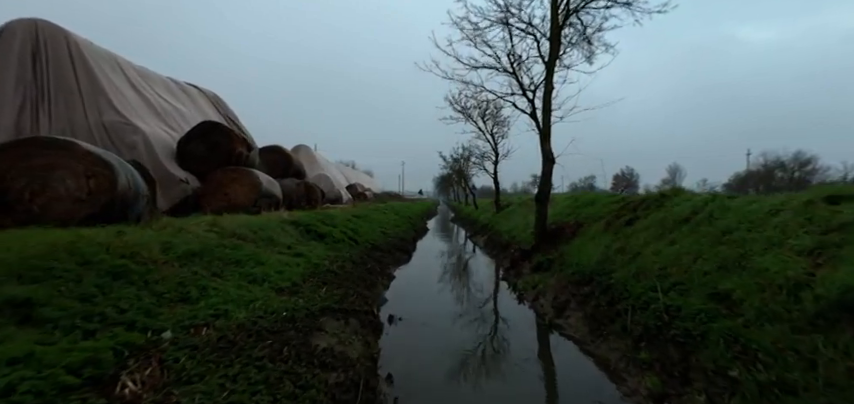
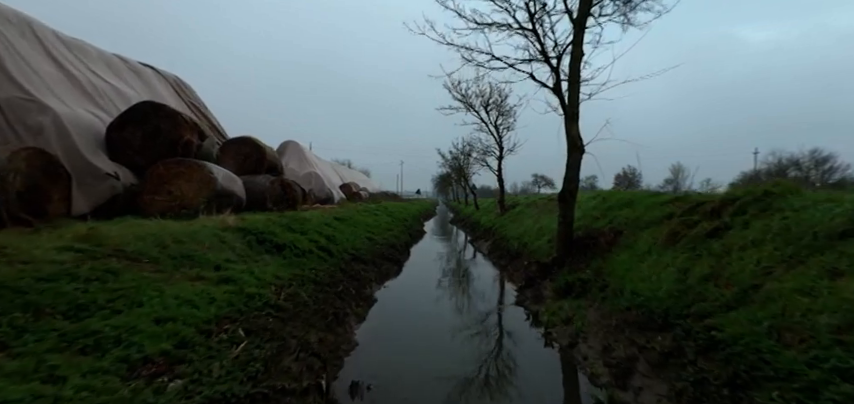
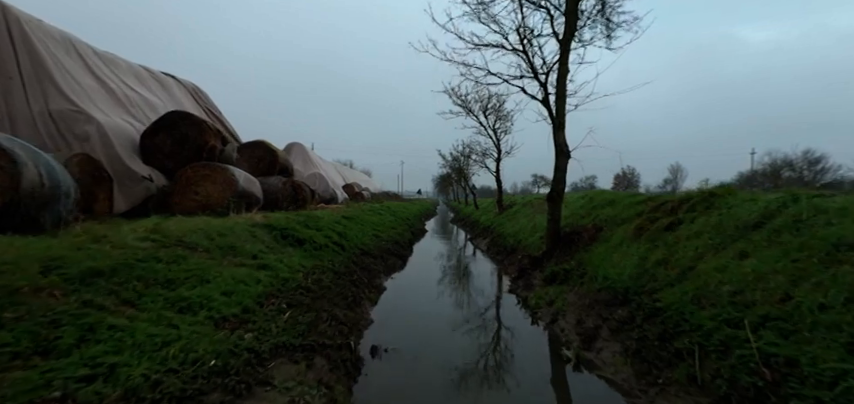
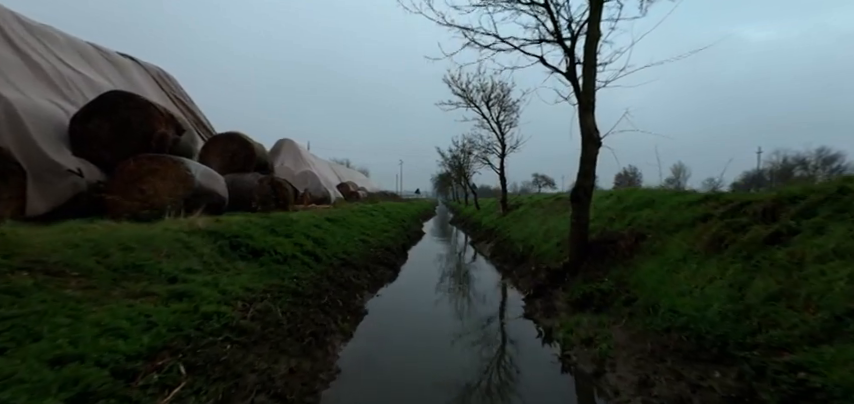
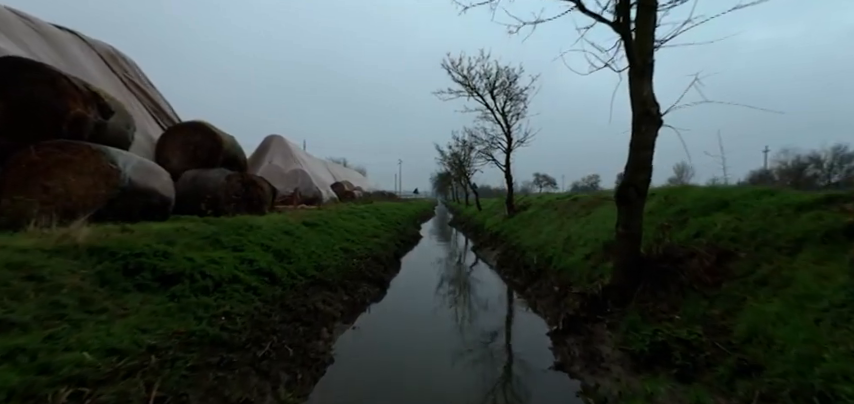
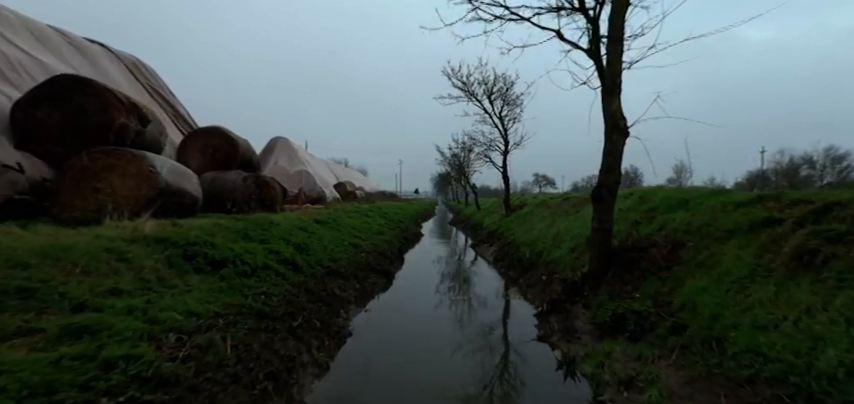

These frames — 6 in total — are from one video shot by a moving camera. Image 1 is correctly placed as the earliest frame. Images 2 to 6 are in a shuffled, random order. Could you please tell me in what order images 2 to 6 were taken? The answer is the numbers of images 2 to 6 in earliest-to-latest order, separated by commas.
3, 2, 4, 6, 5
